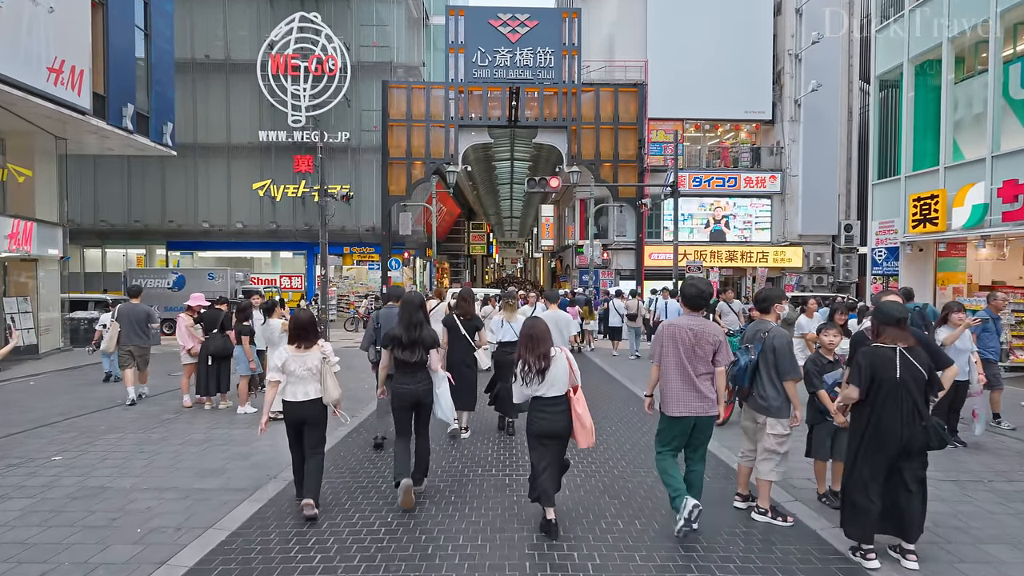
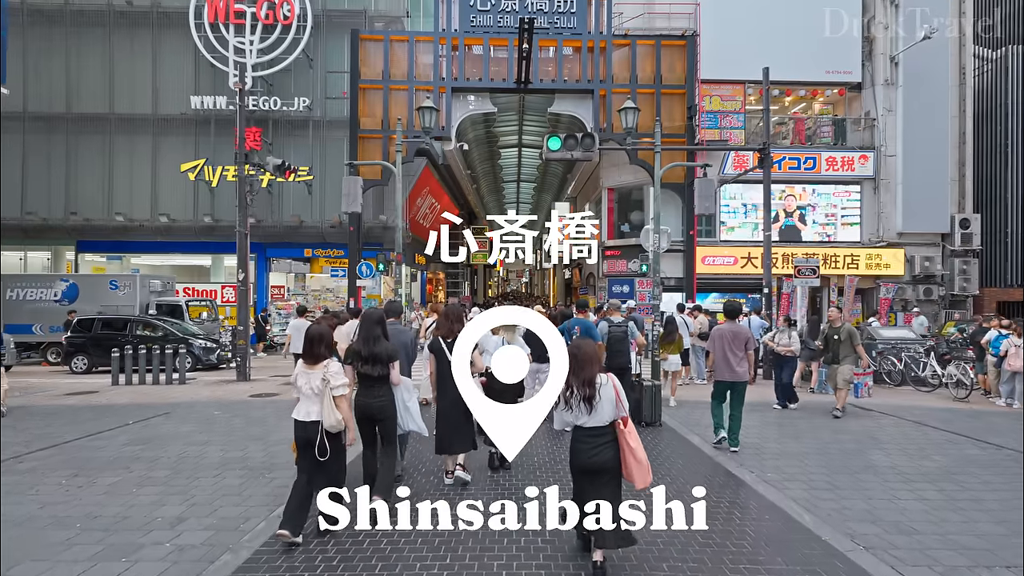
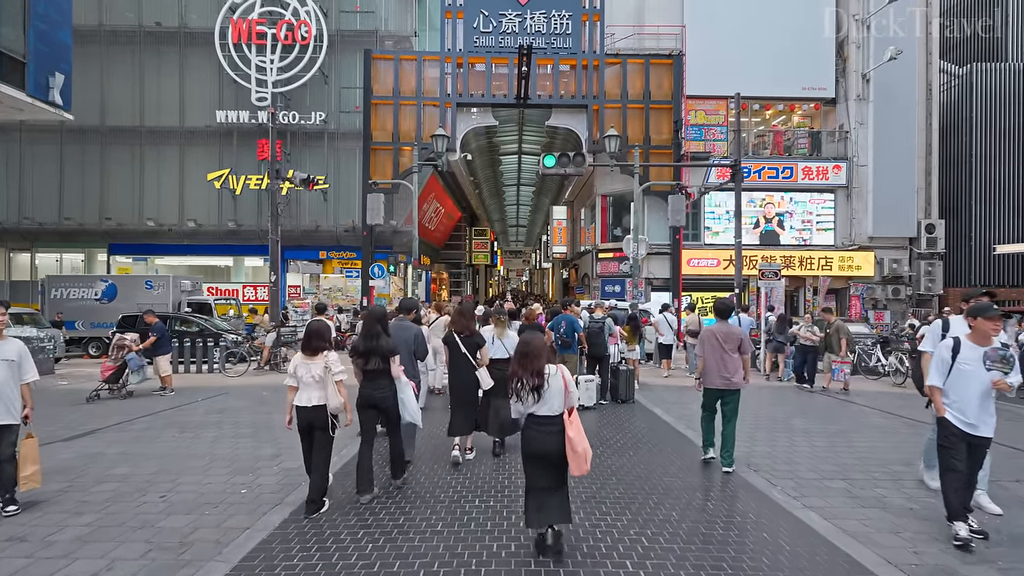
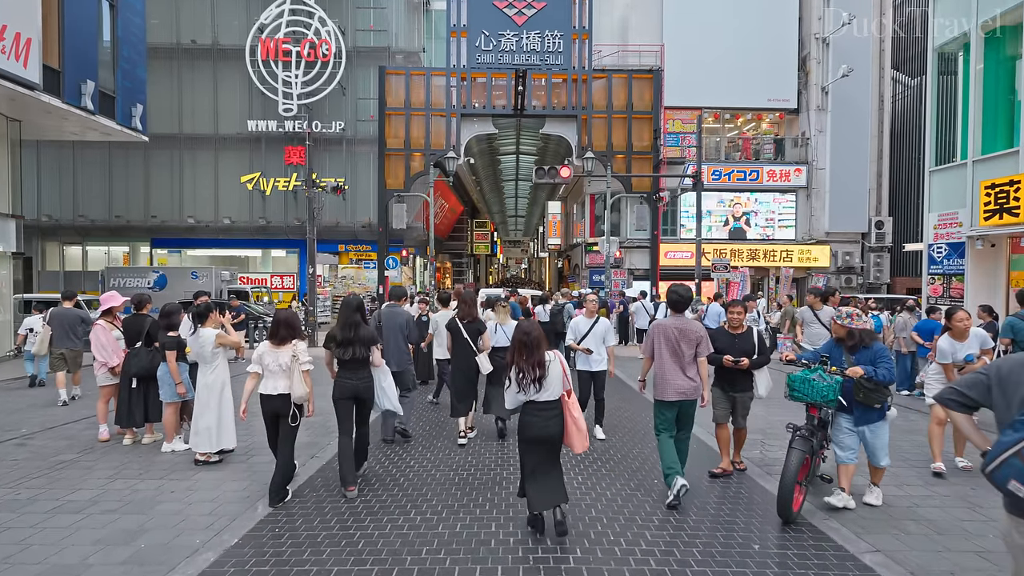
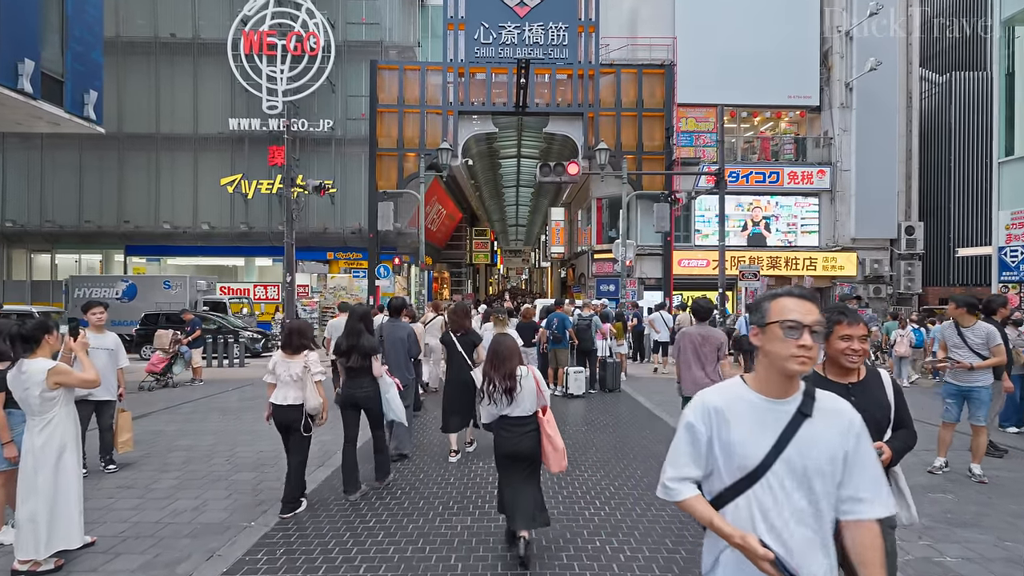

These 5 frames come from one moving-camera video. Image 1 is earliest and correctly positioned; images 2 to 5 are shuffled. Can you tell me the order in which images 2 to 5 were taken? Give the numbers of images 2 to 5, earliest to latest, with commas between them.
4, 5, 3, 2
